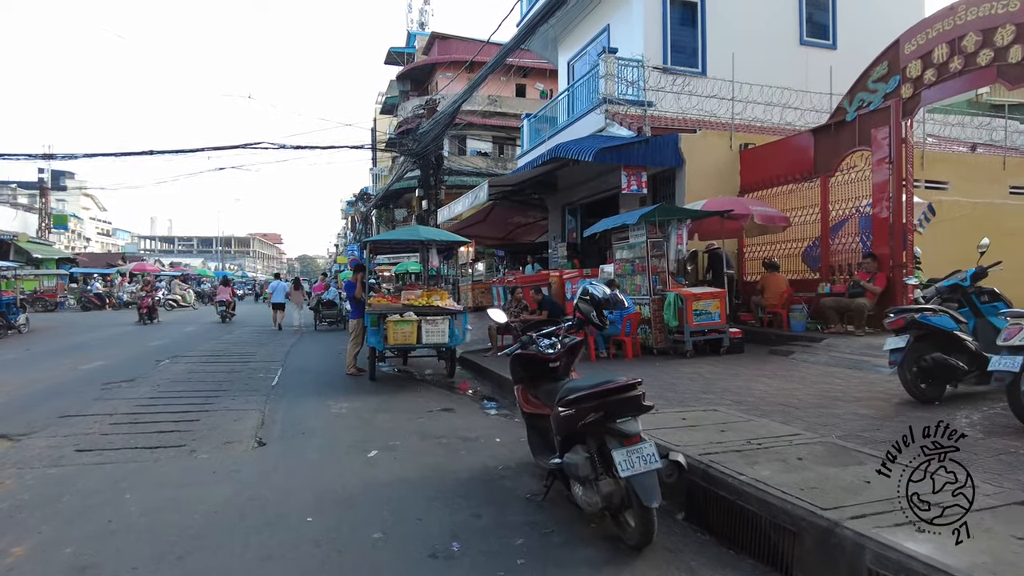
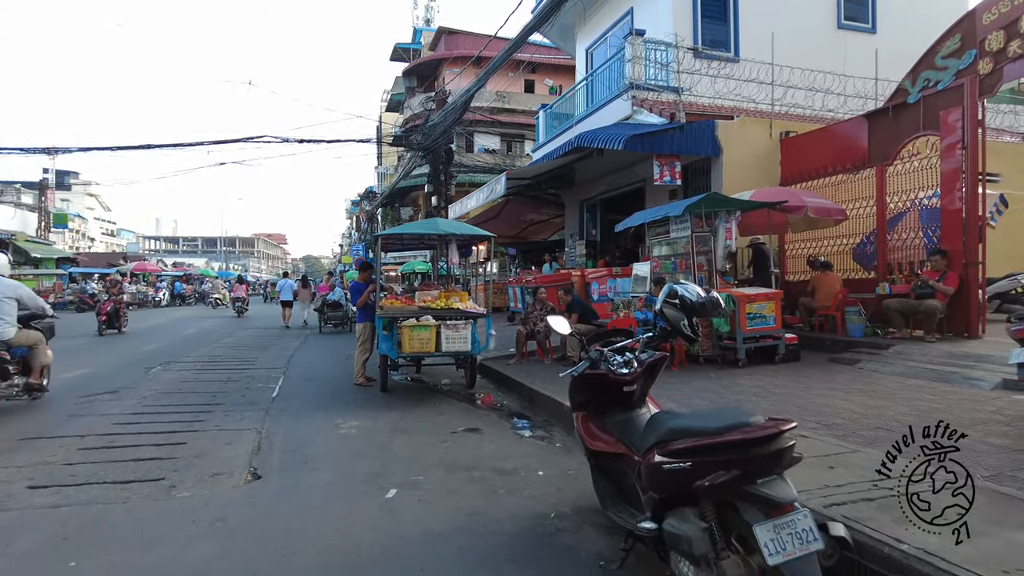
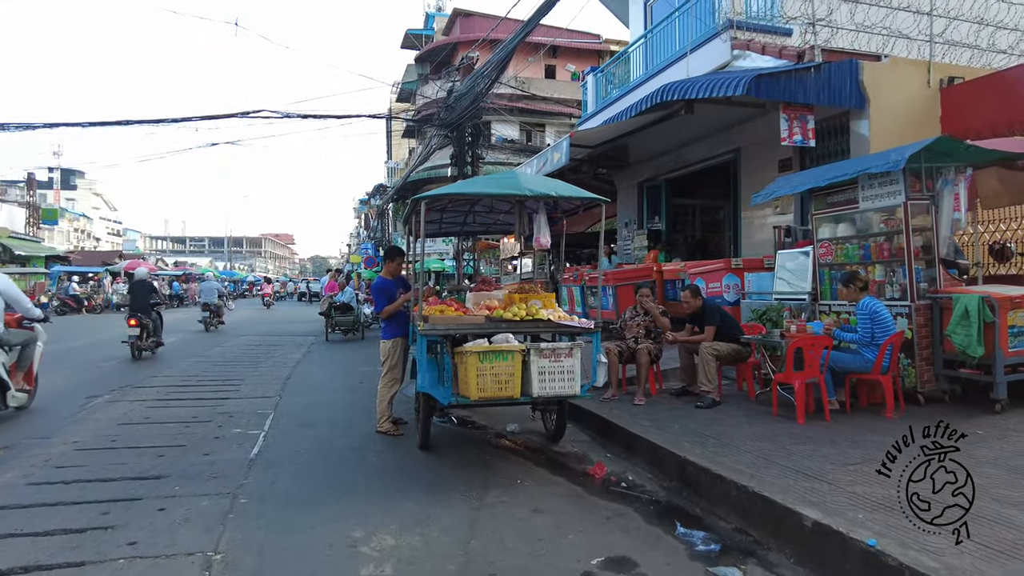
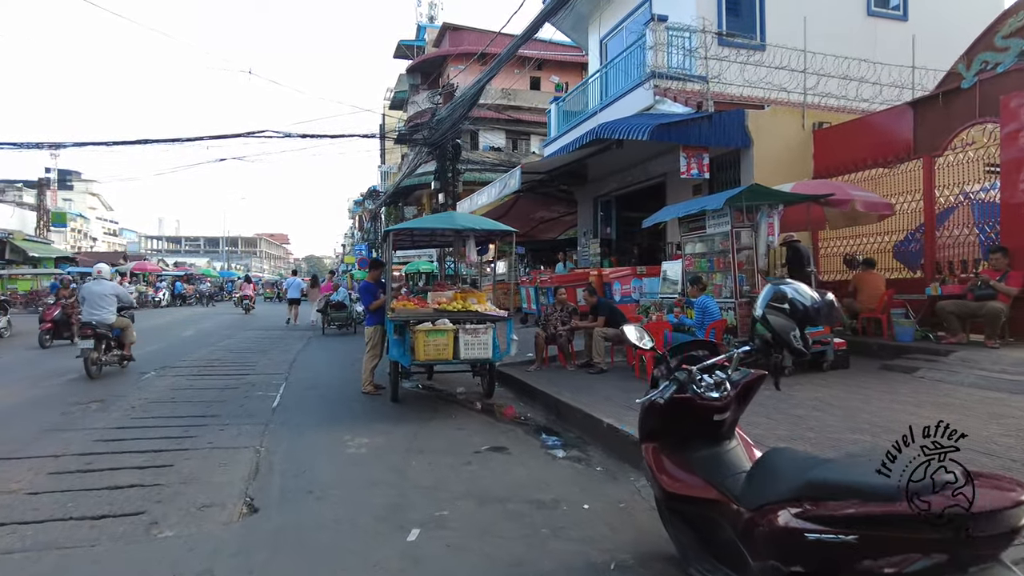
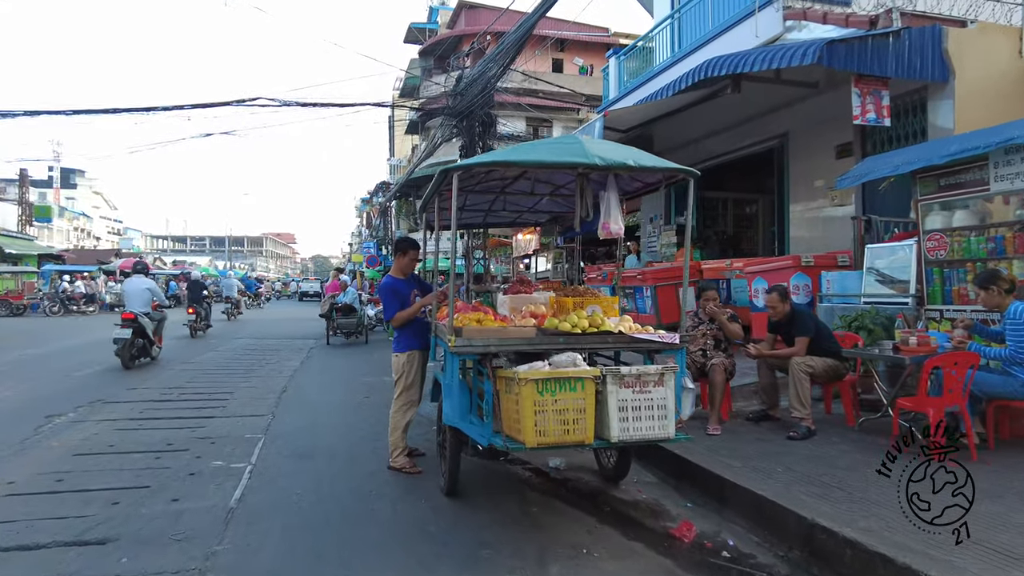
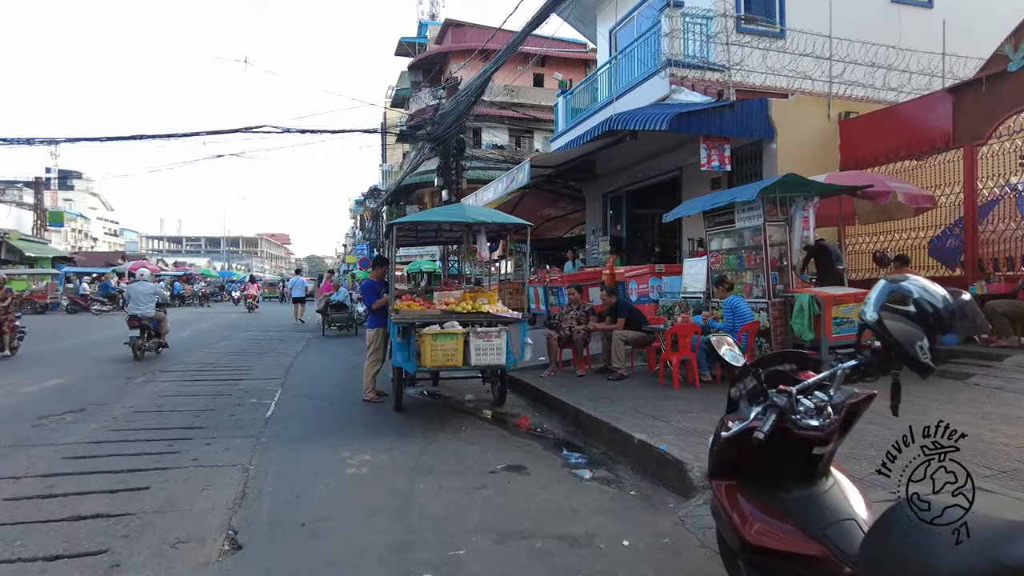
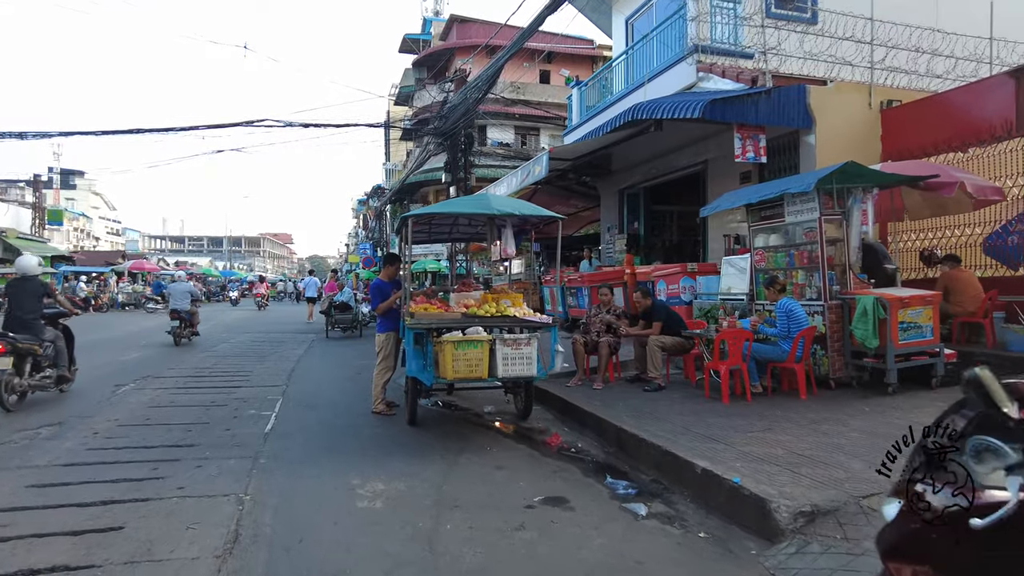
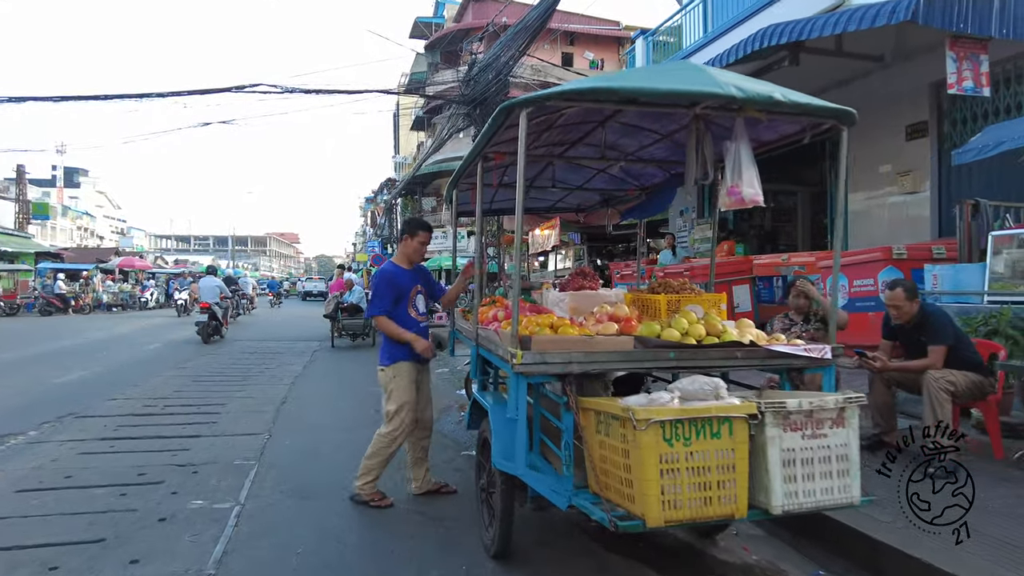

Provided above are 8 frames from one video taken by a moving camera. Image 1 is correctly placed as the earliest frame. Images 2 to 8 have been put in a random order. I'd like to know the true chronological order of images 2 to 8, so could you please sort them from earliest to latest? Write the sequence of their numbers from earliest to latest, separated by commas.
2, 4, 6, 7, 3, 5, 8
